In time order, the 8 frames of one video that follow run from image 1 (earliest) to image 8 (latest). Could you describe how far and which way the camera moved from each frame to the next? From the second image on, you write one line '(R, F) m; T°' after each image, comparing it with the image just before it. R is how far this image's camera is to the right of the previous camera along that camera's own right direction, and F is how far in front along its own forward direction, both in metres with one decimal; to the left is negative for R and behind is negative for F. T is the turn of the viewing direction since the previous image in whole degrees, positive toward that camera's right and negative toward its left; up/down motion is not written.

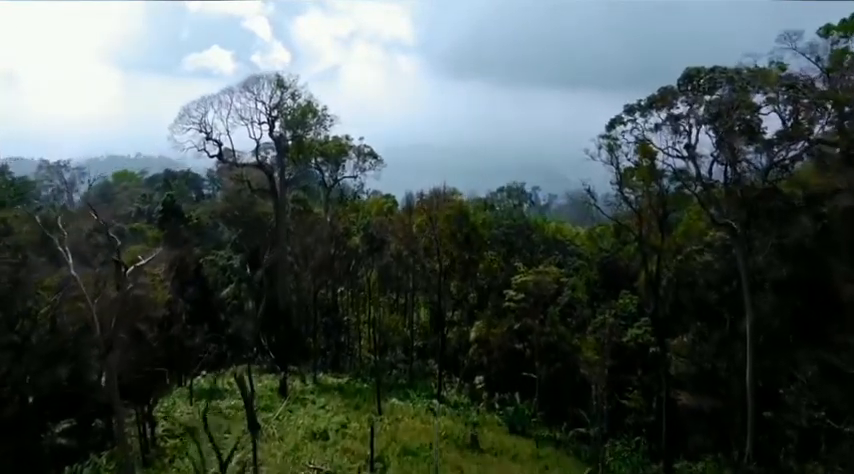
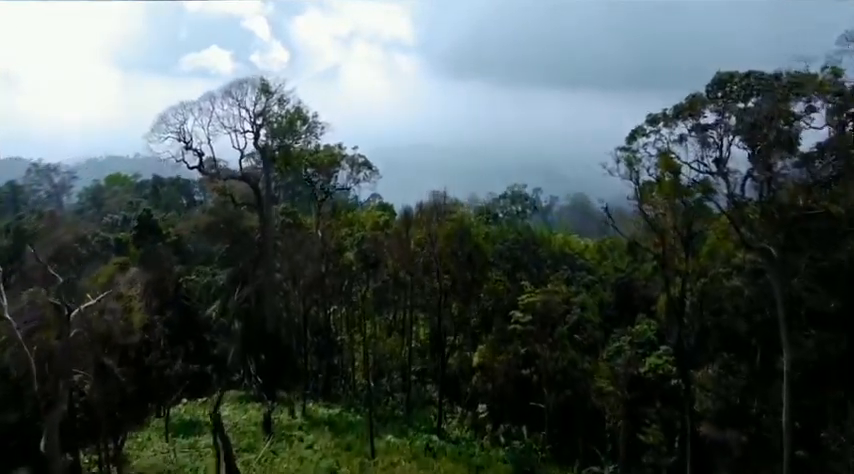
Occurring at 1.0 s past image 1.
(+0.1, +2.5) m; 0°
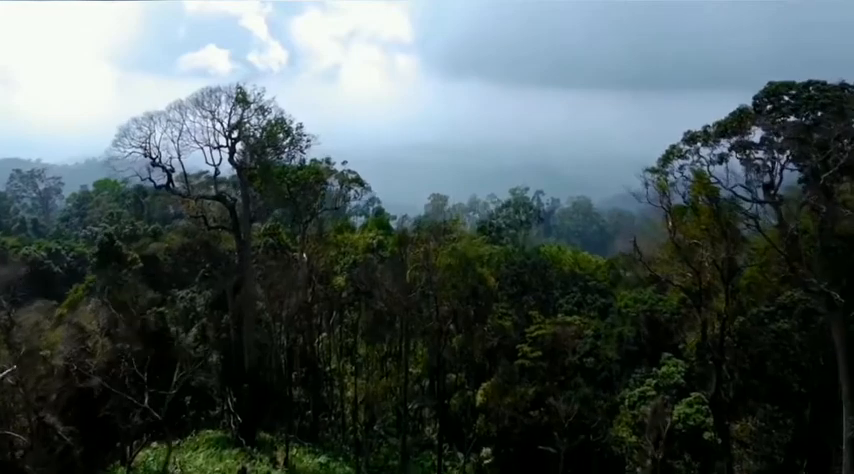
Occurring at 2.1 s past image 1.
(+0.1, +3.1) m; 0°
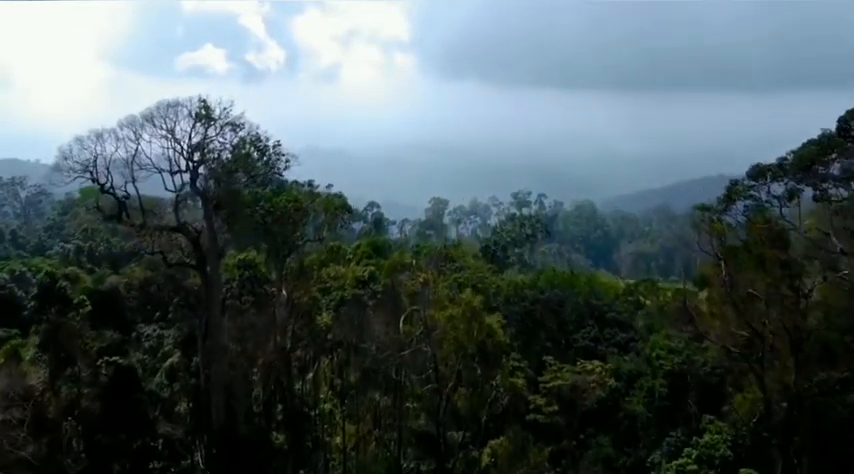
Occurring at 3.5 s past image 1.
(+0.1, +3.7) m; 0°
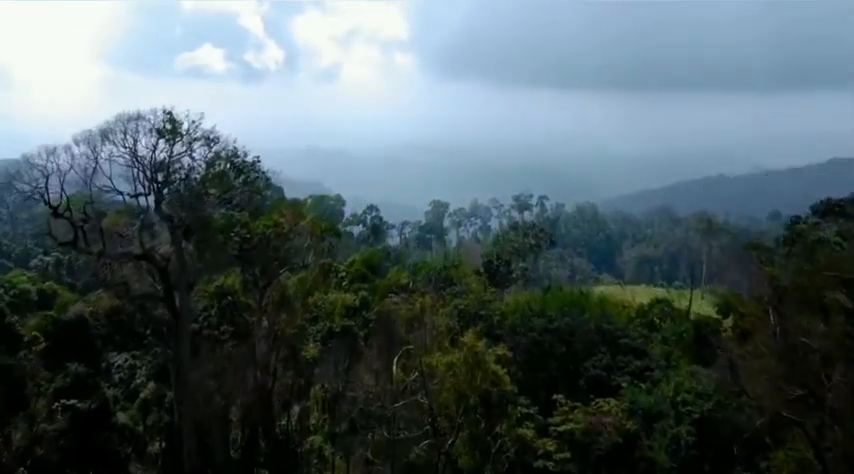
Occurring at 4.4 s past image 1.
(+0.1, +2.5) m; 0°
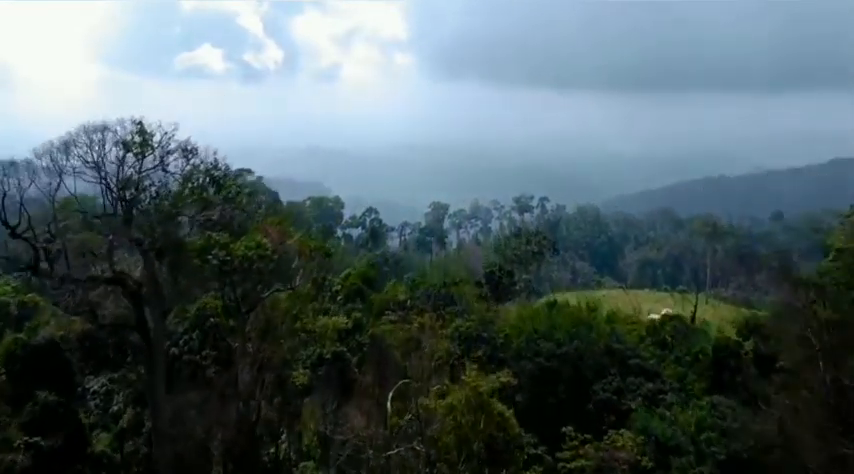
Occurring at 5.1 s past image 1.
(+0.1, +1.7) m; 0°
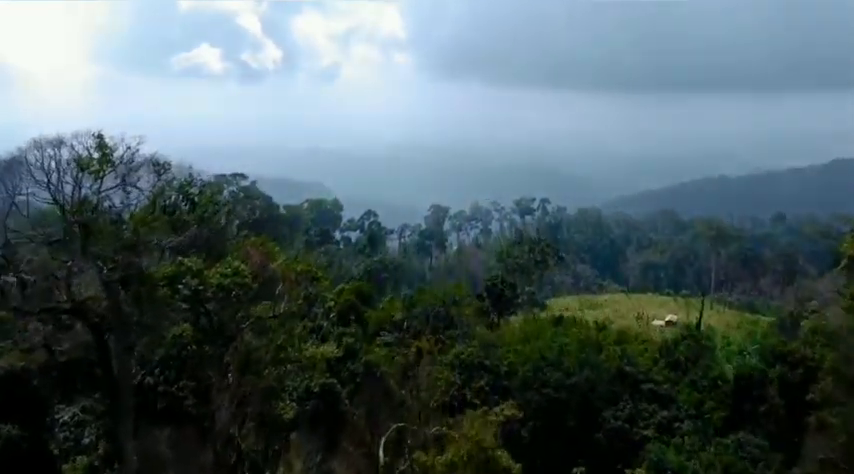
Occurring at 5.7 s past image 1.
(+0.1, +1.8) m; 0°
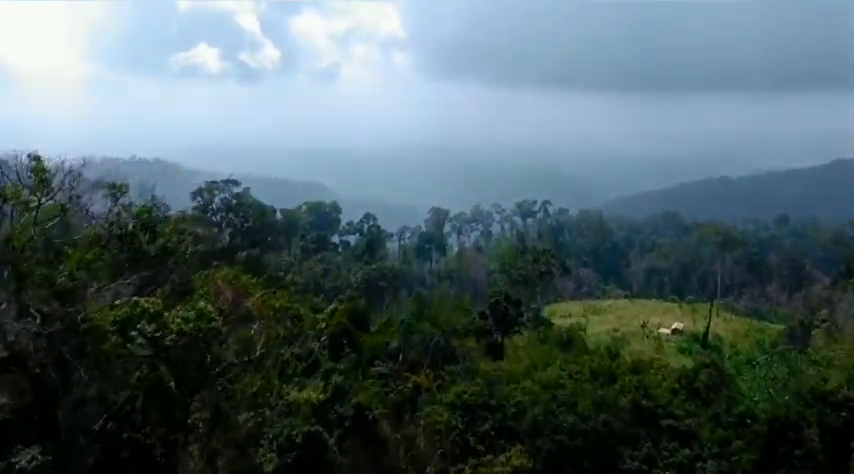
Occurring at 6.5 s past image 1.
(+0.1, +2.2) m; 0°
